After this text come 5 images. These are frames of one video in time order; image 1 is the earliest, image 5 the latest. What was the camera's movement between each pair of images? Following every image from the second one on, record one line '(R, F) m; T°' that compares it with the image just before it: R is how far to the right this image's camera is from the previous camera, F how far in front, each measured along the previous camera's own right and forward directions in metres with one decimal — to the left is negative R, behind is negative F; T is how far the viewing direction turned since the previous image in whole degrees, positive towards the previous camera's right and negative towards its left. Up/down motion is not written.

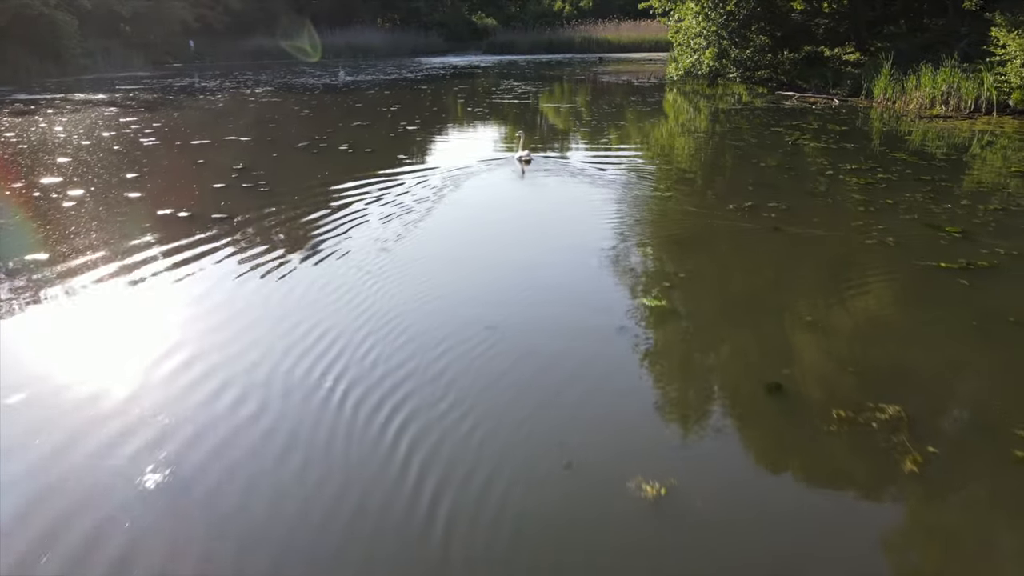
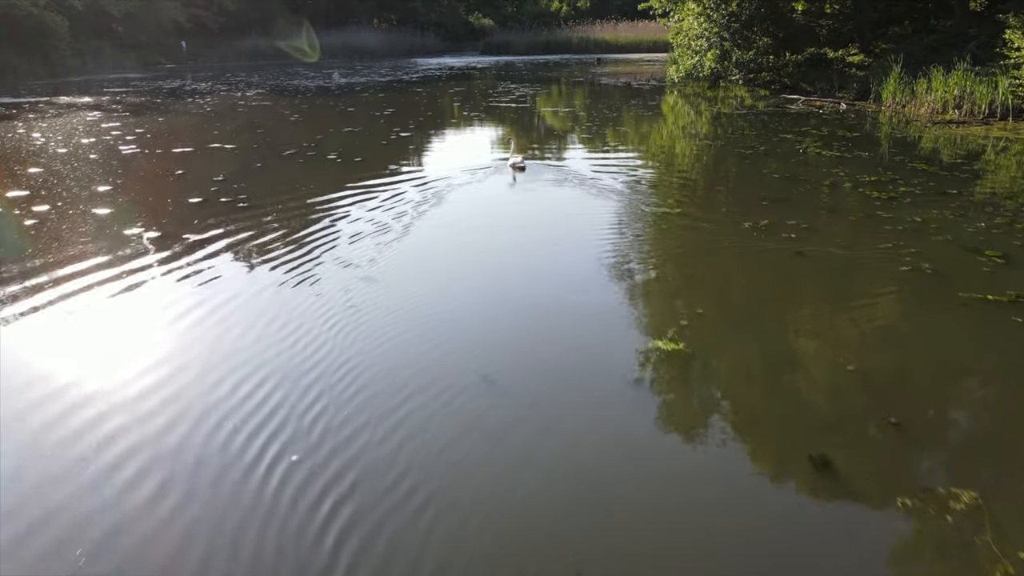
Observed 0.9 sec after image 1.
(0.0, +0.4) m; 0°
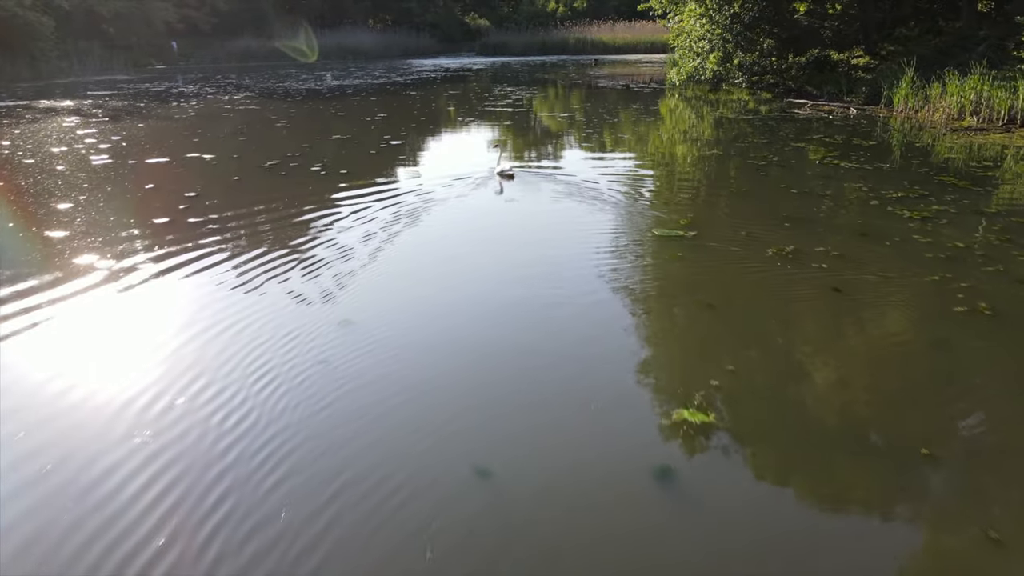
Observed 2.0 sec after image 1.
(0.0, +0.5) m; 0°
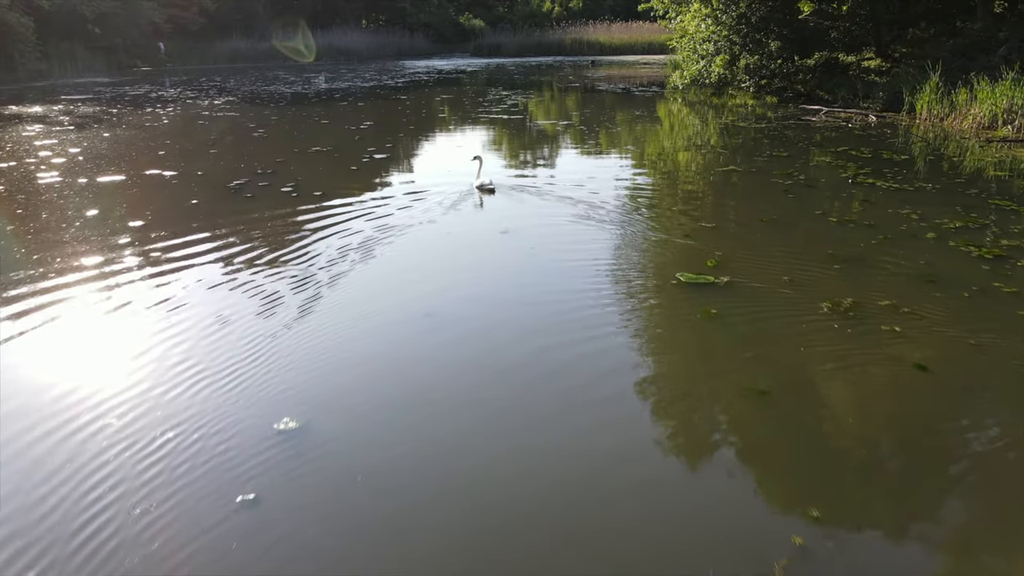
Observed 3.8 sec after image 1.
(0.0, +0.8) m; 0°
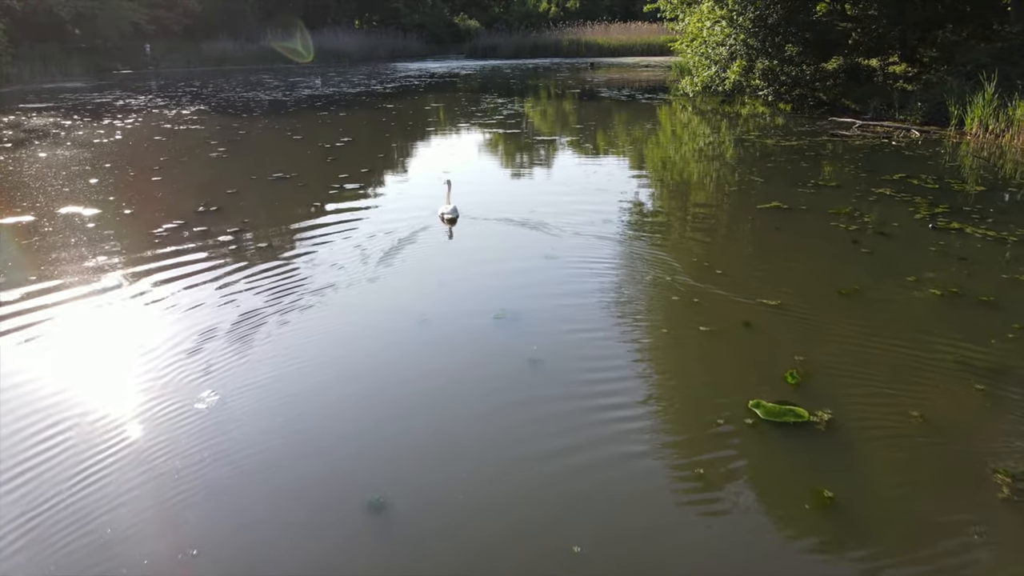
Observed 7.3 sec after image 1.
(0.0, +1.4) m; 0°
